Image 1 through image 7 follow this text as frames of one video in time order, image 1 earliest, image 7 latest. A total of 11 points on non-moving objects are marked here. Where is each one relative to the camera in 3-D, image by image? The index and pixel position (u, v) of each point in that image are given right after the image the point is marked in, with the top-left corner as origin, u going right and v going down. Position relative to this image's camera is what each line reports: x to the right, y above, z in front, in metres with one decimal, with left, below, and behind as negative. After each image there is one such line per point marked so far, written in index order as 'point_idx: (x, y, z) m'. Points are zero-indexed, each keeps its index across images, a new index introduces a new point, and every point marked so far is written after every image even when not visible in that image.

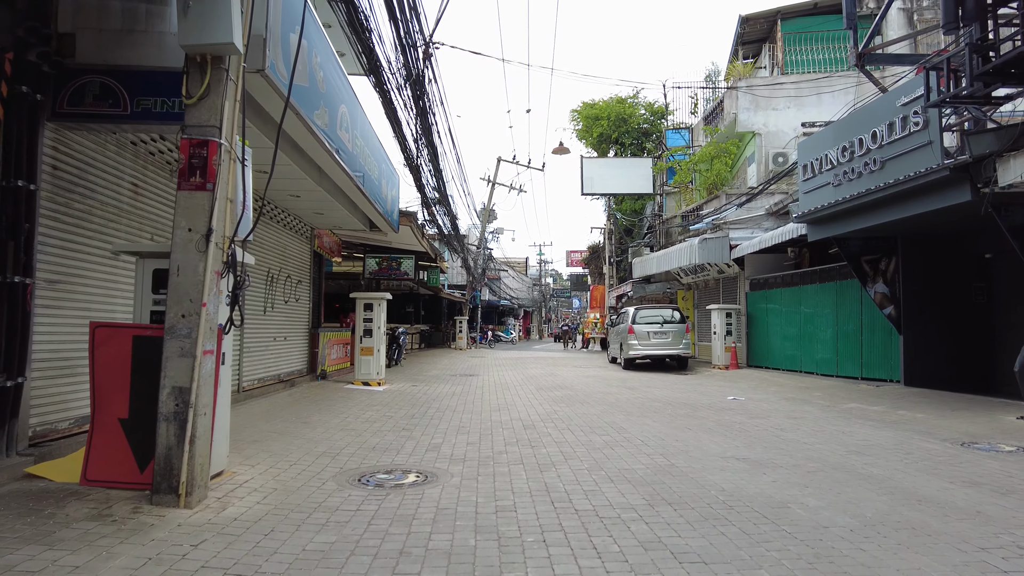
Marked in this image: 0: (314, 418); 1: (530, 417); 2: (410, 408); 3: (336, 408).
0: (-2.4, -1.6, +7.9) m
1: (+0.2, -1.7, +8.3) m
2: (-1.5, -1.8, +9.3) m
3: (-2.4, -1.7, +8.9) m
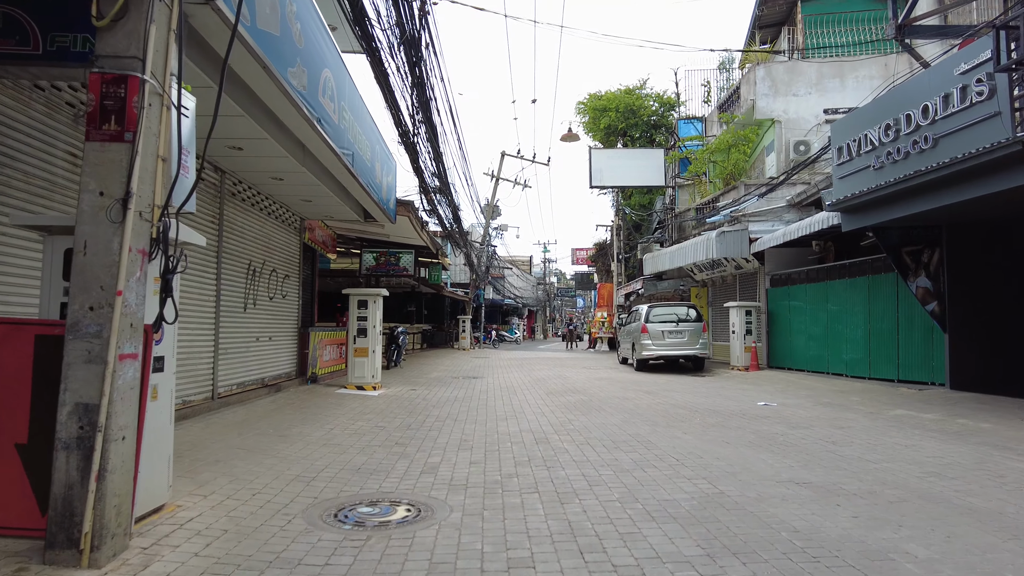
0: (-2.3, -1.5, +6.9) m
1: (+0.3, -1.6, +7.3) m
2: (-1.3, -1.7, +8.3) m
3: (-2.3, -1.6, +7.9) m
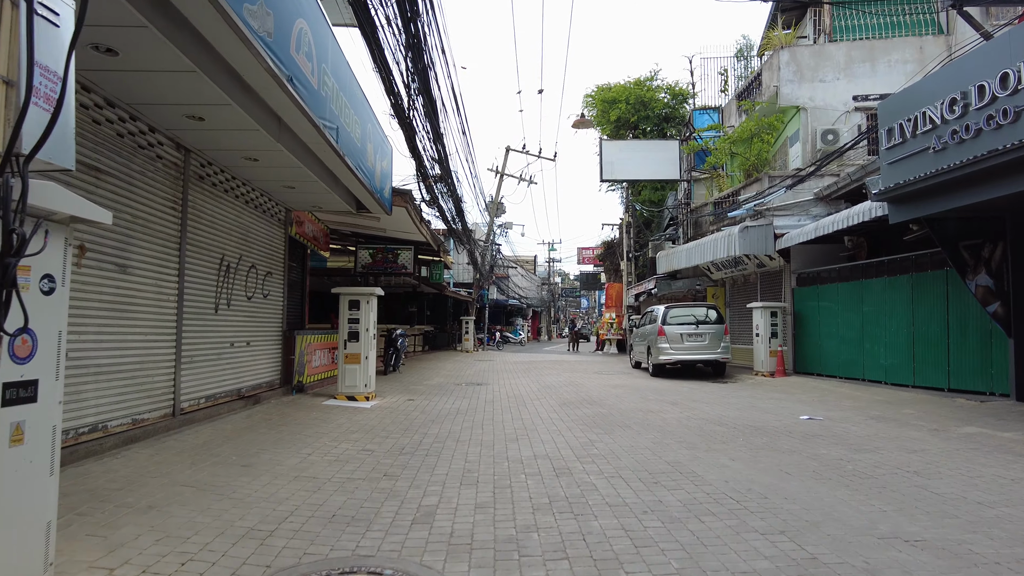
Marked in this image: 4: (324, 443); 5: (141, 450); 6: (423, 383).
0: (-2.2, -1.5, +5.7) m
1: (+0.5, -1.6, +6.1) m
2: (-1.2, -1.6, +7.1) m
3: (-2.2, -1.6, +6.7) m
4: (-1.9, -1.6, +6.5) m
5: (-3.2, -1.4, +5.5) m
6: (-1.9, -2.0, +13.4) m
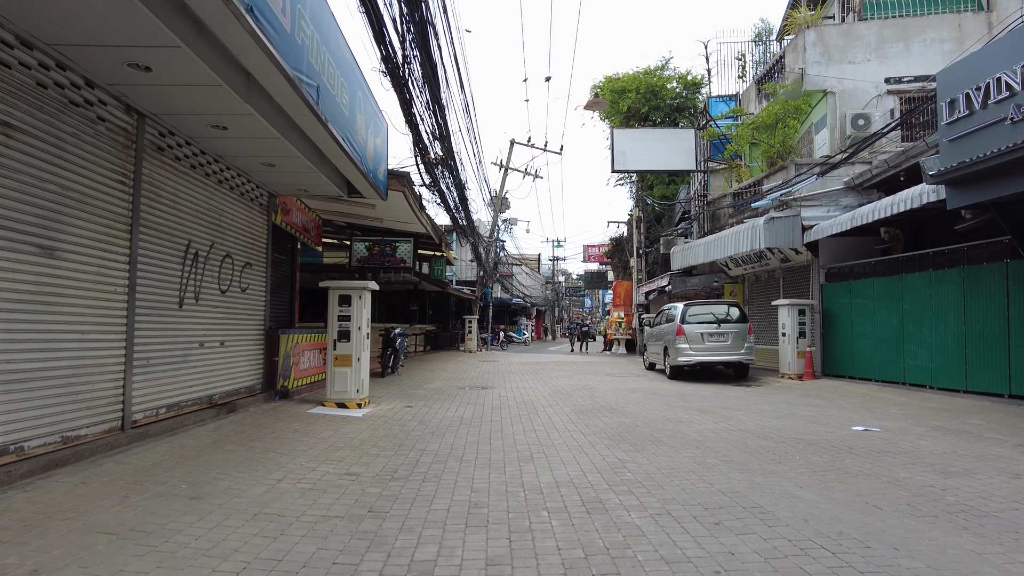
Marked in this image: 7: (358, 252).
0: (-2.1, -1.4, +4.6) m
1: (+0.6, -1.5, +5.0) m
2: (-1.1, -1.6, +6.0) m
3: (-2.1, -1.5, +5.6) m
4: (-1.8, -1.5, +5.4) m
5: (-3.1, -1.3, +4.4) m
6: (-1.7, -1.9, +12.3) m
7: (-3.3, +0.8, +14.0) m
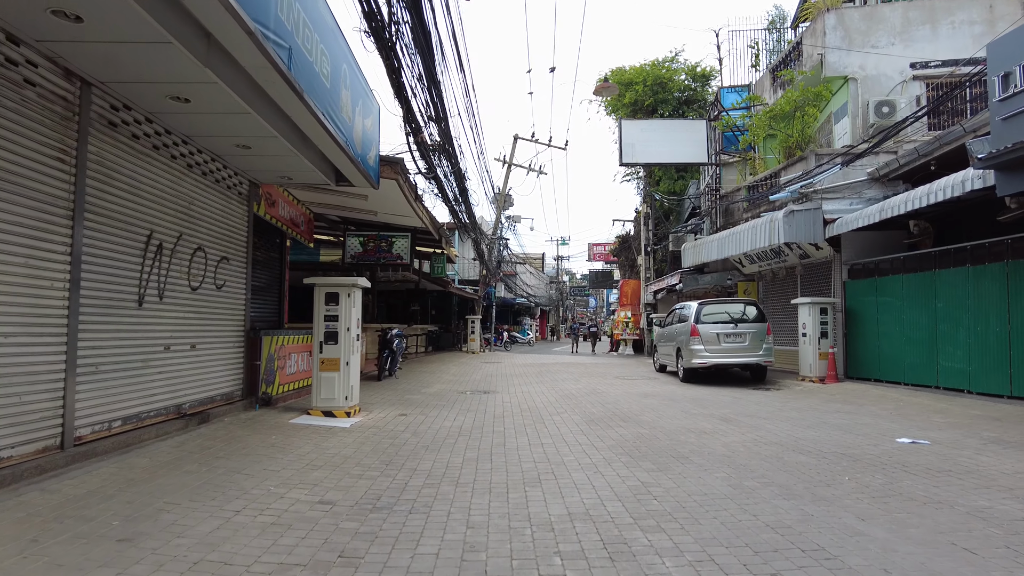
0: (-2.0, -1.4, +3.8) m
1: (+0.6, -1.4, +4.1) m
2: (-1.1, -1.5, +5.2) m
3: (-2.0, -1.4, +4.8) m
4: (-1.7, -1.5, +4.6) m
5: (-3.0, -1.3, +3.6) m
6: (-1.6, -1.9, +11.5) m
7: (-3.2, +0.8, +13.2) m
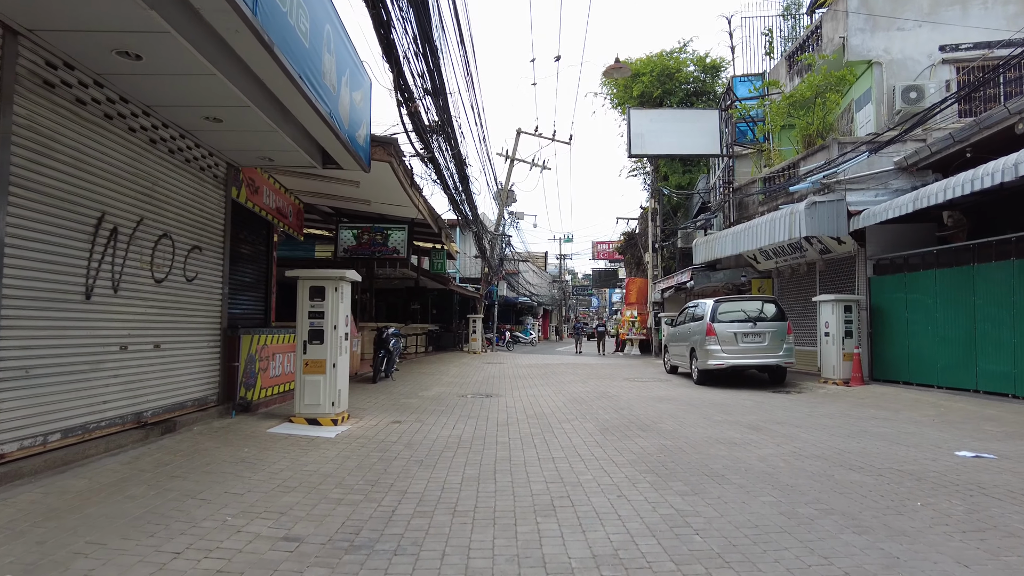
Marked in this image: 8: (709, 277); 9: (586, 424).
0: (-2.0, -1.3, +3.0) m
1: (+0.7, -1.4, +3.3) m
2: (-1.0, -1.4, +4.3) m
3: (-2.0, -1.4, +4.0) m
4: (-1.7, -1.4, +3.8) m
5: (-3.0, -1.2, +2.8) m
6: (-1.6, -1.8, +10.7) m
7: (-3.2, +0.9, +12.4) m
8: (+5.8, +0.3, +18.9) m
9: (+0.9, -1.6, +7.6) m
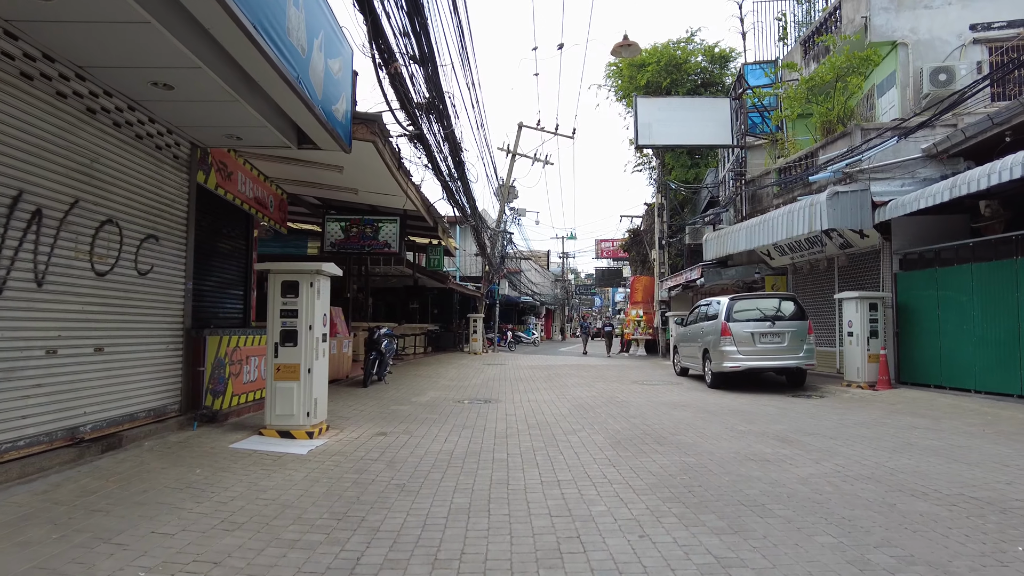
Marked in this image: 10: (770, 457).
0: (-2.0, -1.2, +2.1) m
1: (+0.6, -1.3, +2.4) m
2: (-1.0, -1.4, +3.5) m
3: (-2.0, -1.3, +3.1) m
4: (-1.7, -1.3, +2.9) m
5: (-3.0, -1.1, +1.9) m
6: (-1.6, -1.7, +9.8) m
7: (-3.2, +1.0, +11.5) m
8: (+5.8, +0.4, +18.0) m
9: (+0.9, -1.5, +6.7) m
10: (+2.3, -1.5, +5.9) m
